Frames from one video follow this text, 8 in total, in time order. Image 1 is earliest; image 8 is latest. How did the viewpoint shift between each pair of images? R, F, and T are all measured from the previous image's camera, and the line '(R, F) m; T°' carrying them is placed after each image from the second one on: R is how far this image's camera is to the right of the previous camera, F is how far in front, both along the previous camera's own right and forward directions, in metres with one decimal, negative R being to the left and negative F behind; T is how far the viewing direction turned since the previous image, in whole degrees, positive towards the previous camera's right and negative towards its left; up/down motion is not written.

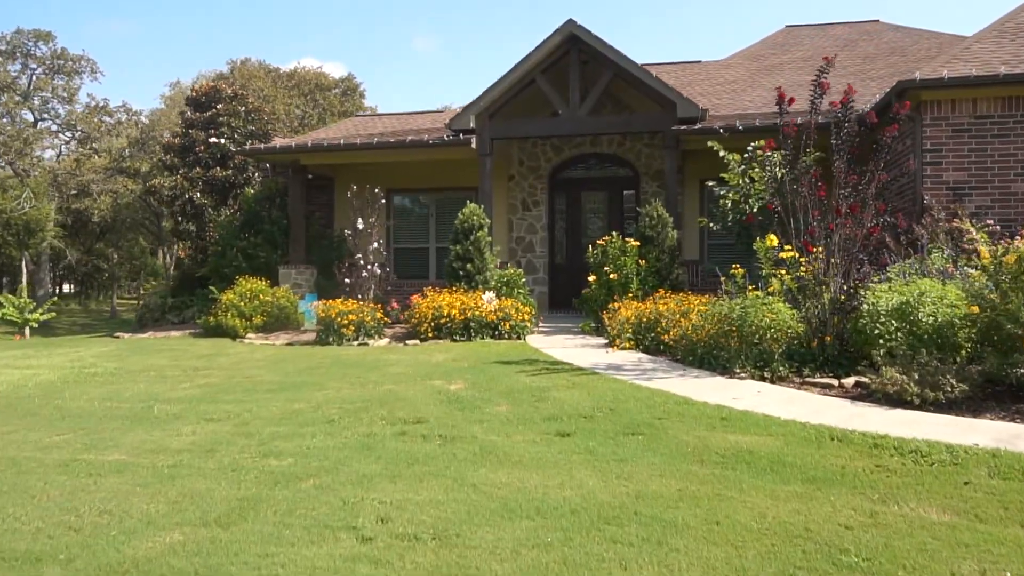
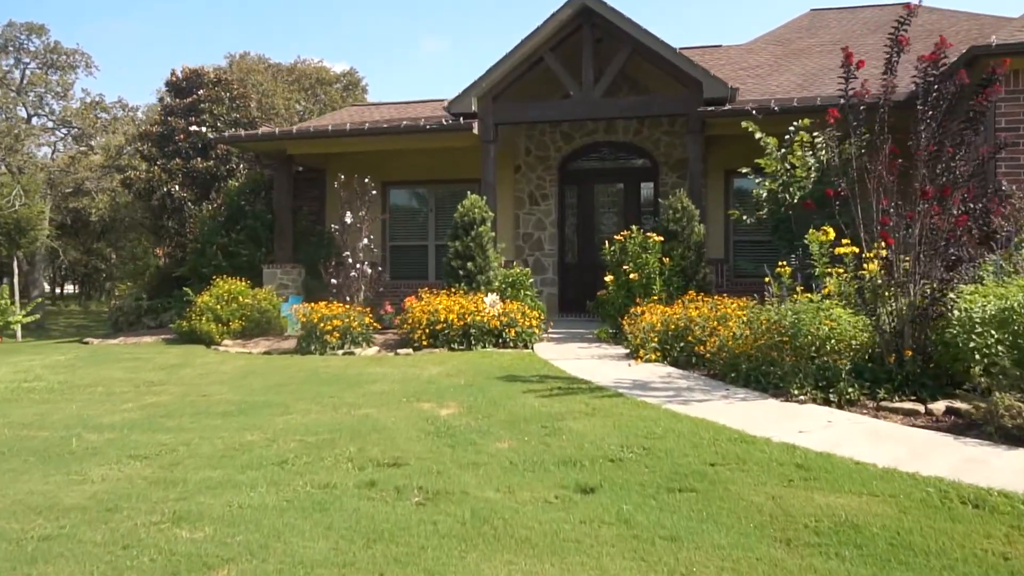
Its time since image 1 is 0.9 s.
(0.0, +1.5) m; 0°
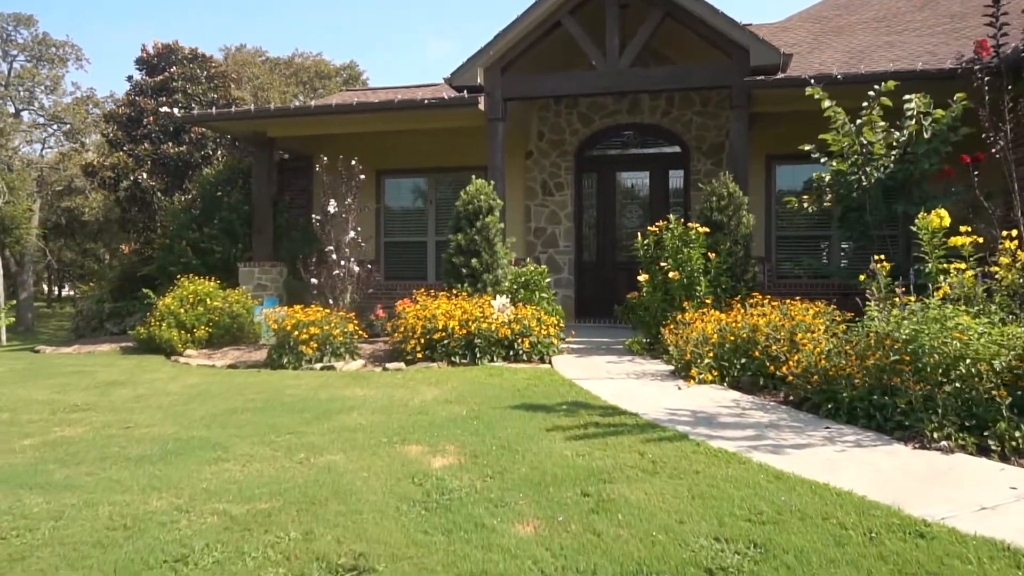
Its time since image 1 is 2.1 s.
(-0.1, +1.9) m; 0°
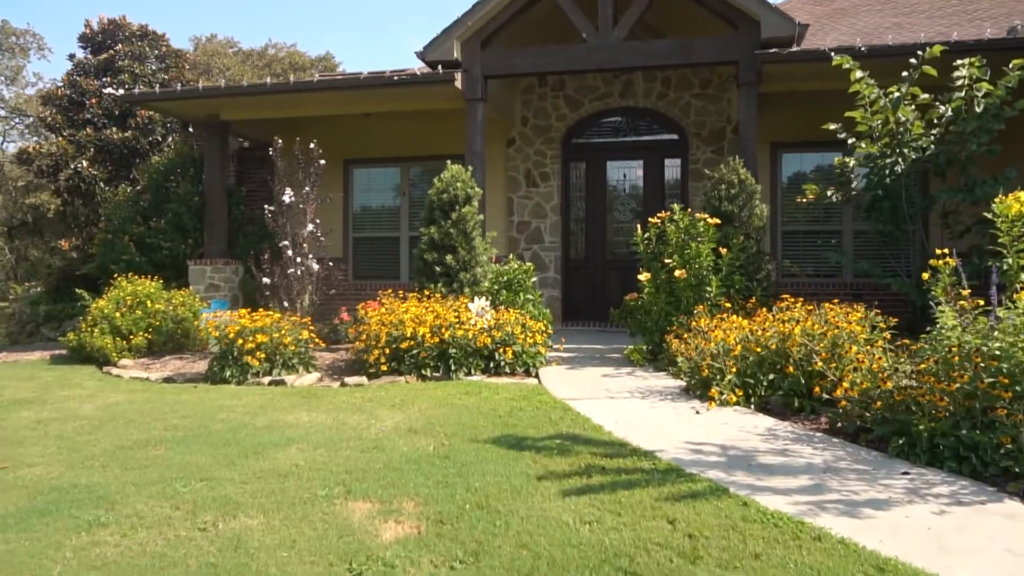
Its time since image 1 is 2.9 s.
(0.0, +1.3) m; +1°
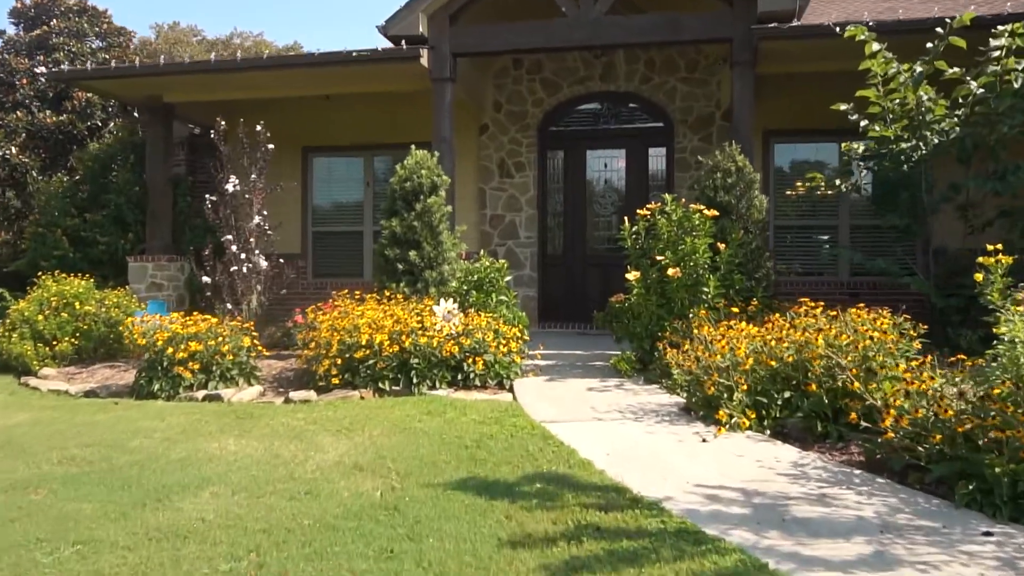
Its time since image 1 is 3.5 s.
(0.0, +1.0) m; +2°
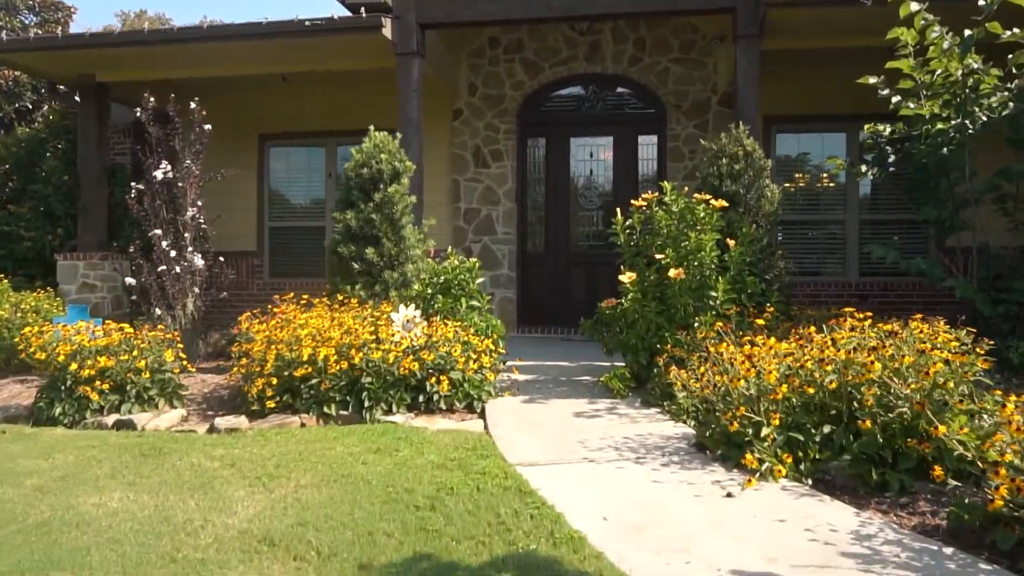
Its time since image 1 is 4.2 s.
(+0.1, +1.1) m; +1°
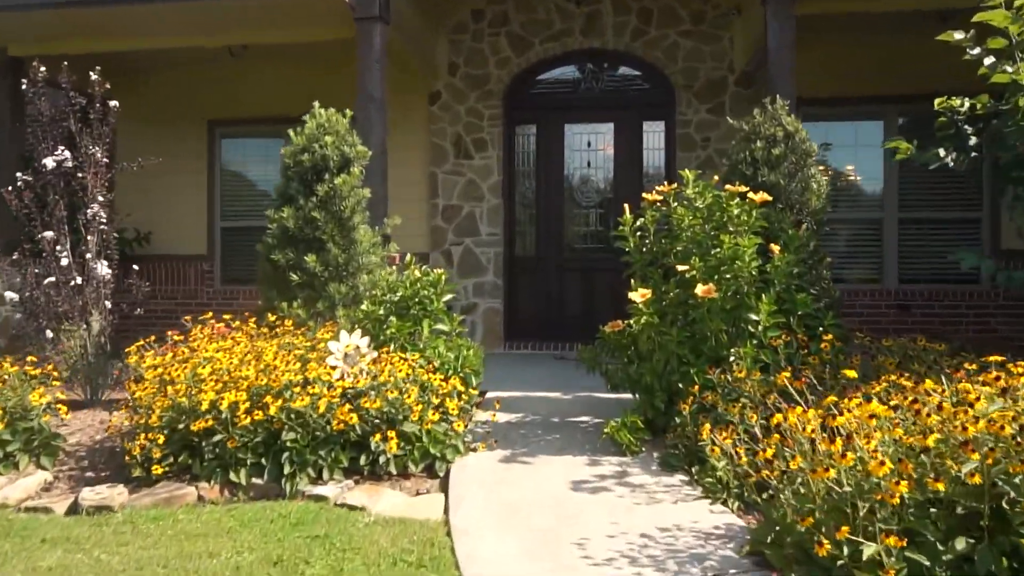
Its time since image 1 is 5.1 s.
(+0.1, +1.5) m; 0°
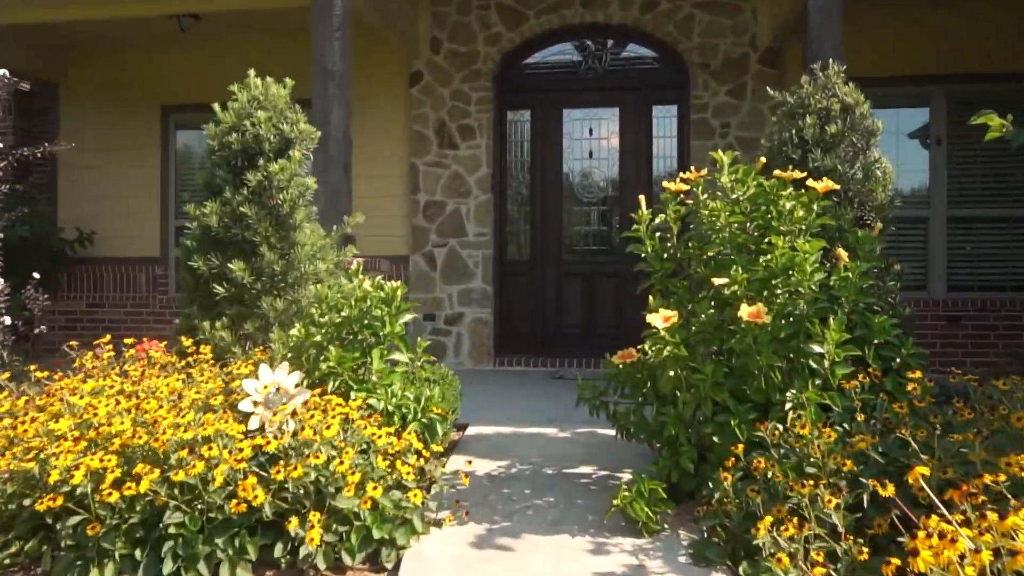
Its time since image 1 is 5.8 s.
(+0.1, +1.2) m; 0°
